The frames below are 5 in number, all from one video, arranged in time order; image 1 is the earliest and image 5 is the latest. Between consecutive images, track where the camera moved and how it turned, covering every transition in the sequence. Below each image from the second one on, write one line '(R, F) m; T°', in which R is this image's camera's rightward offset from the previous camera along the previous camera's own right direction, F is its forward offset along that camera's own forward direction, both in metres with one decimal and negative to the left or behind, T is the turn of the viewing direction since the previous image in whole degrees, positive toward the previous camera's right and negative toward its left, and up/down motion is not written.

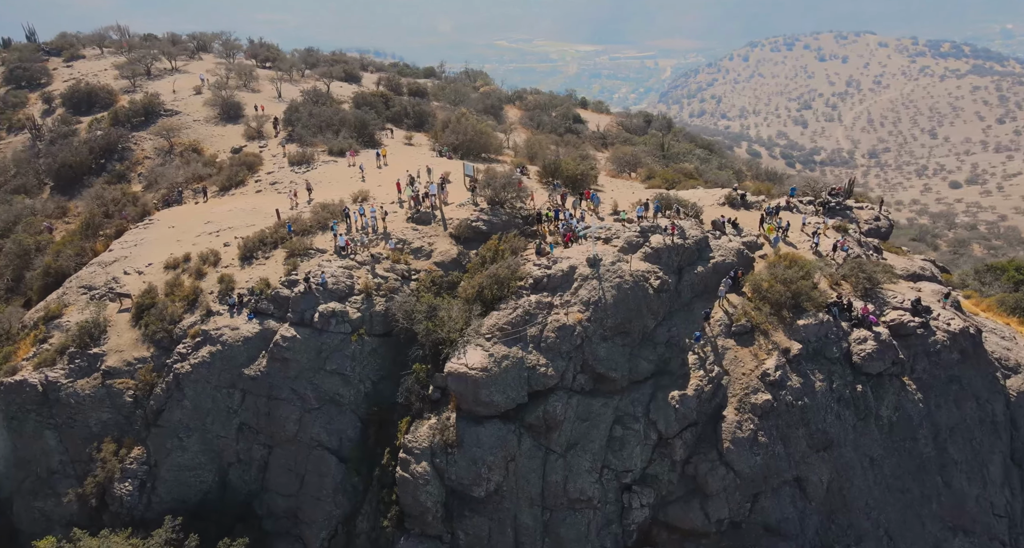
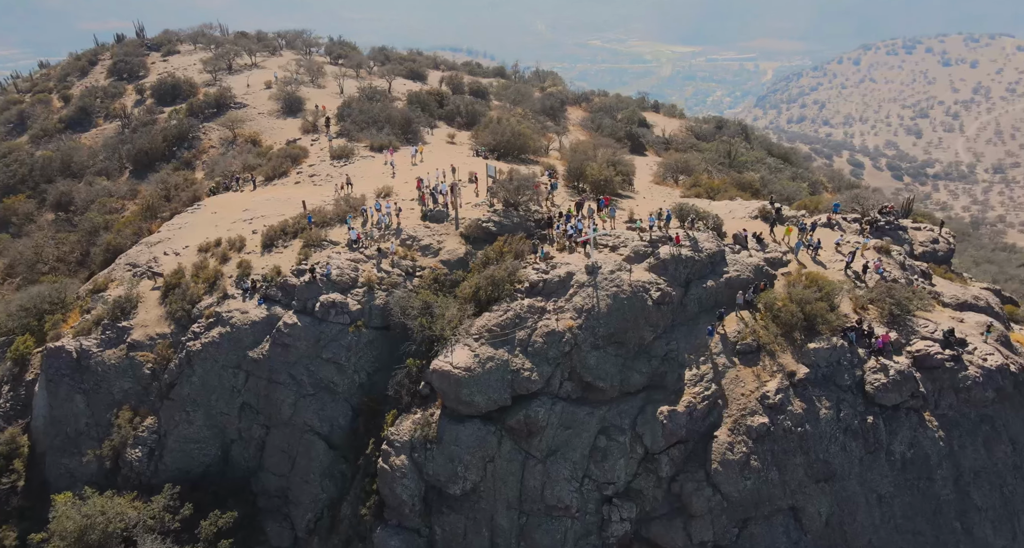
(+3.6, 0.0) m; -7°
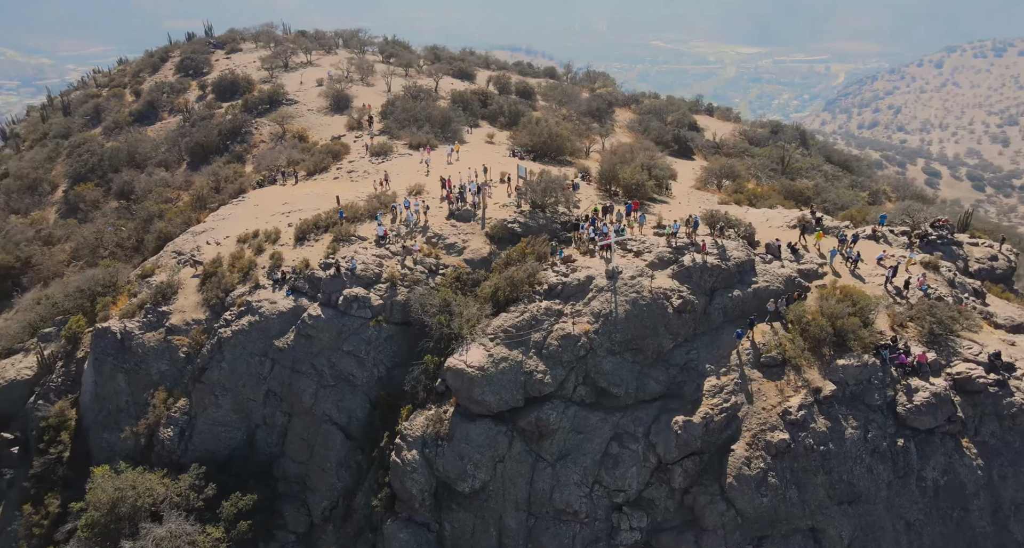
(+1.5, 0.0) m; -5°
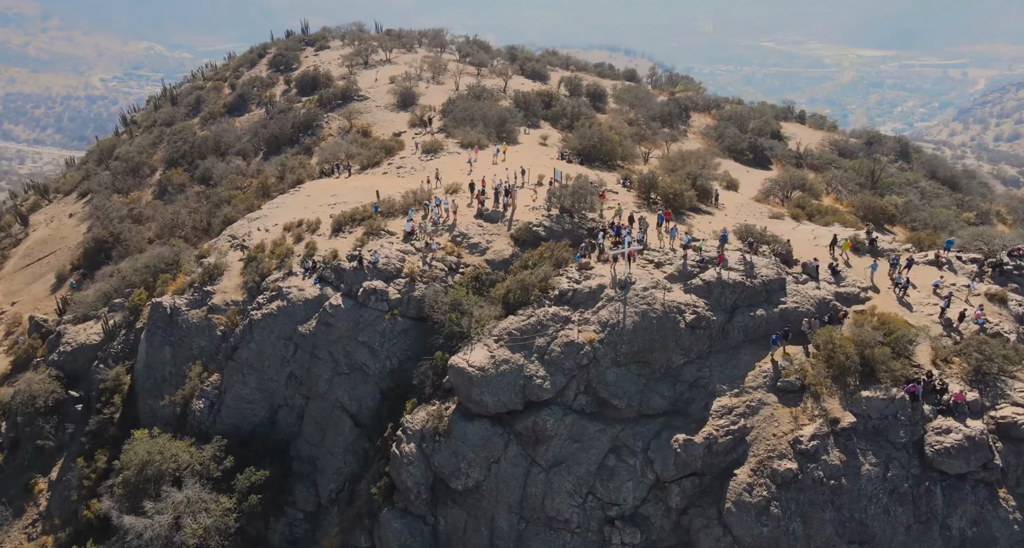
(+3.4, +0.2) m; -8°
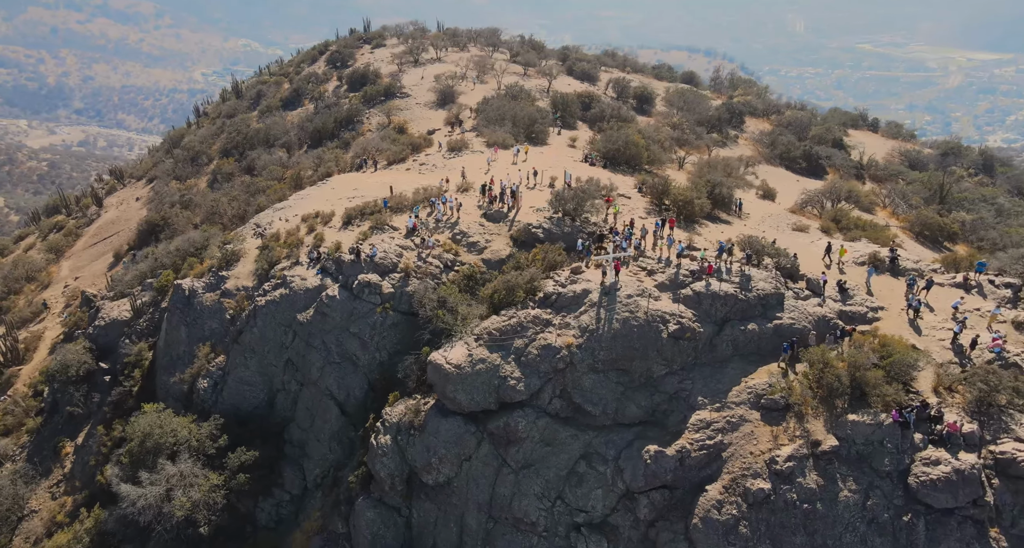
(+3.6, +0.3) m; -6°
